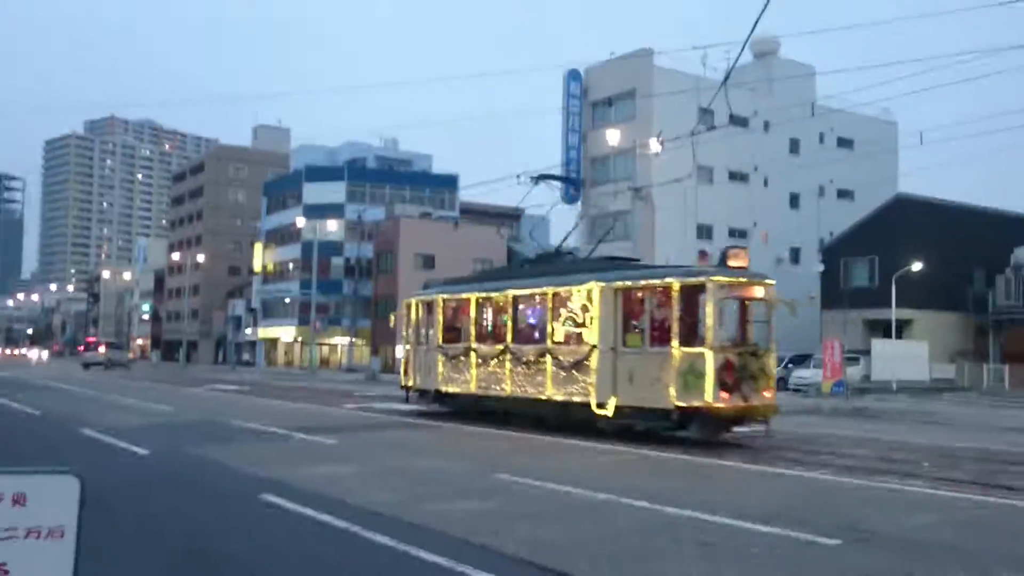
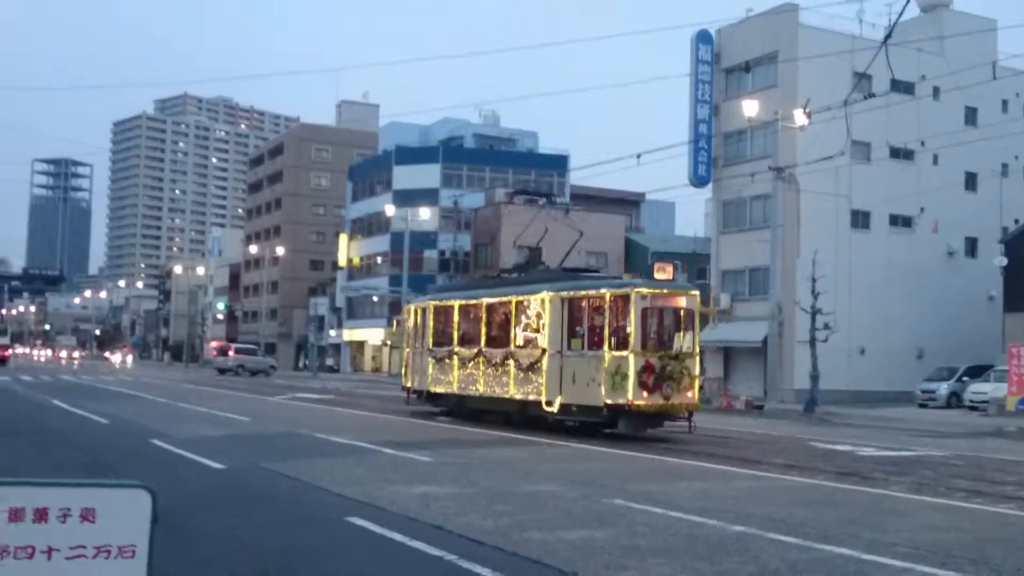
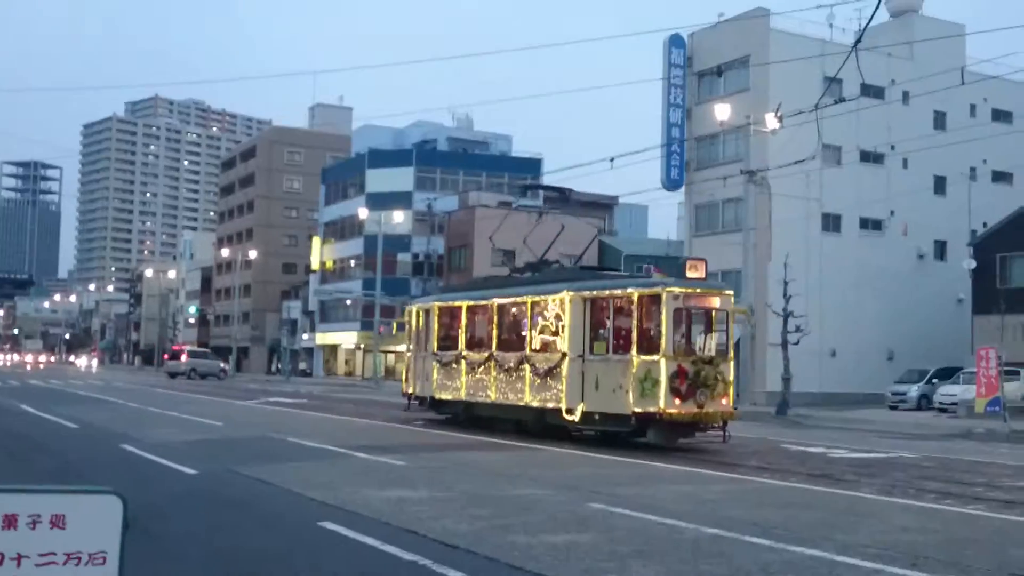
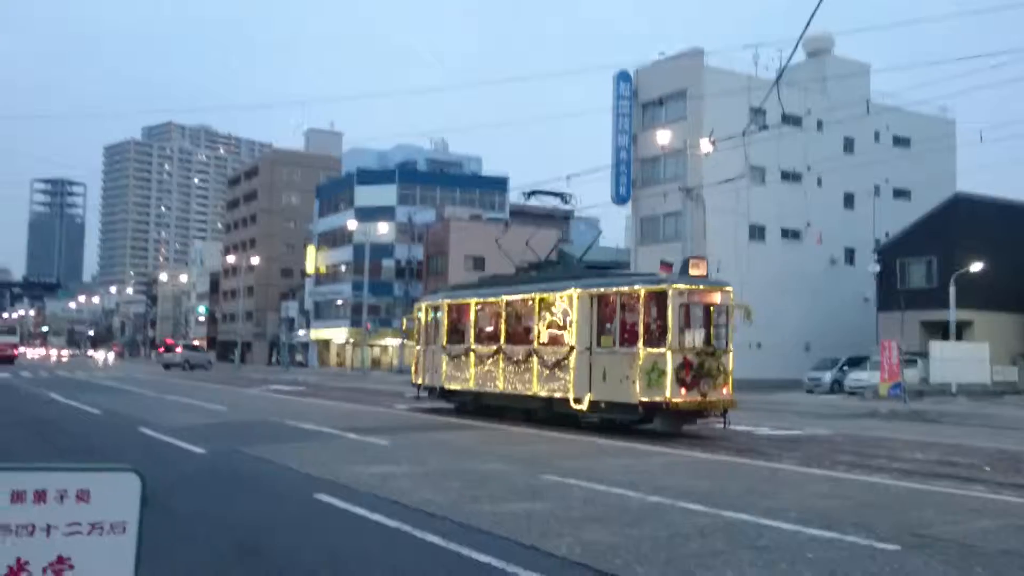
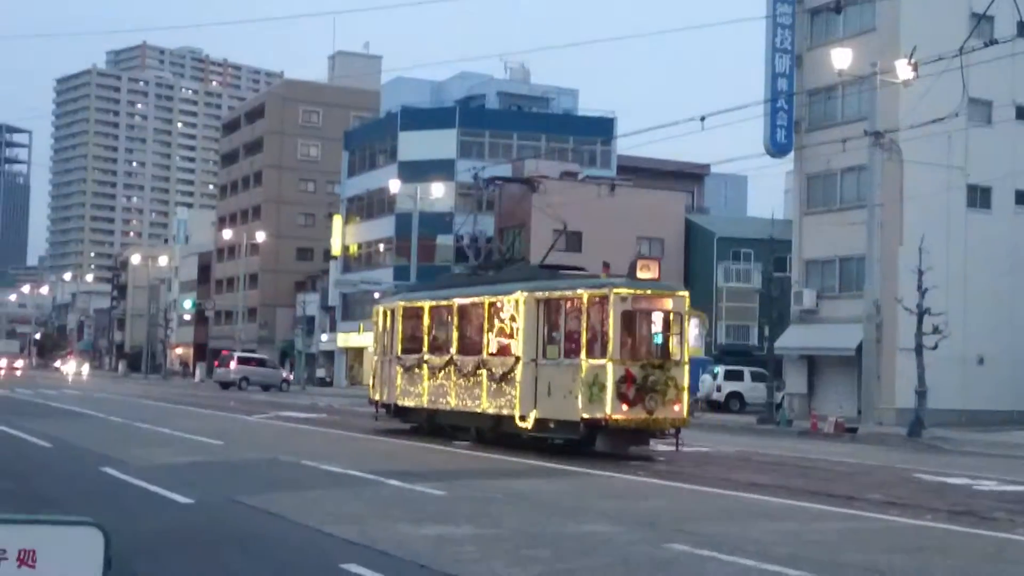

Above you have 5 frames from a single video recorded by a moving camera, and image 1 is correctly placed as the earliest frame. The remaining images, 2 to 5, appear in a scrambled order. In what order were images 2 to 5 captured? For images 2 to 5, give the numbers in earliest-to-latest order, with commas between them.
4, 3, 2, 5
